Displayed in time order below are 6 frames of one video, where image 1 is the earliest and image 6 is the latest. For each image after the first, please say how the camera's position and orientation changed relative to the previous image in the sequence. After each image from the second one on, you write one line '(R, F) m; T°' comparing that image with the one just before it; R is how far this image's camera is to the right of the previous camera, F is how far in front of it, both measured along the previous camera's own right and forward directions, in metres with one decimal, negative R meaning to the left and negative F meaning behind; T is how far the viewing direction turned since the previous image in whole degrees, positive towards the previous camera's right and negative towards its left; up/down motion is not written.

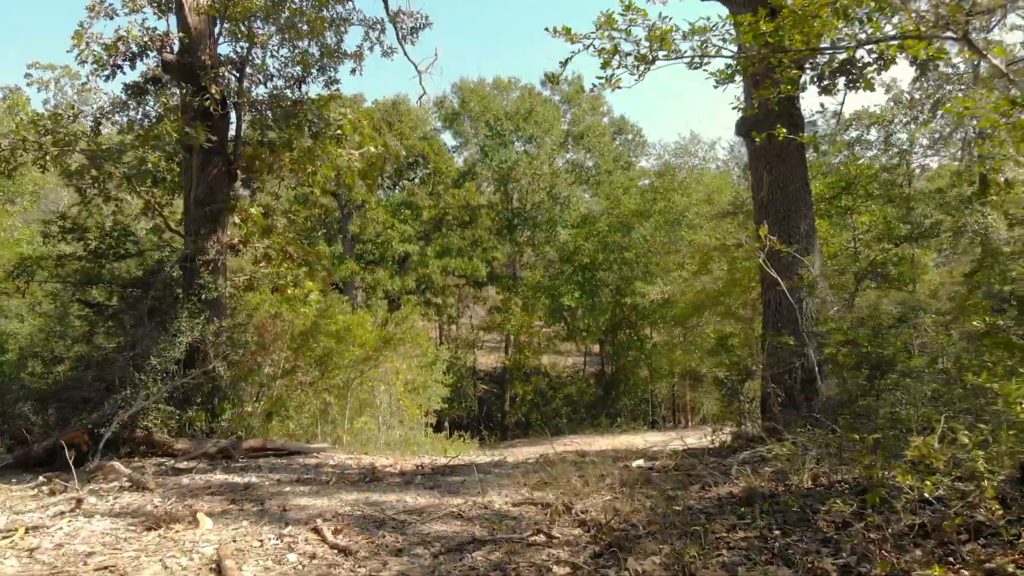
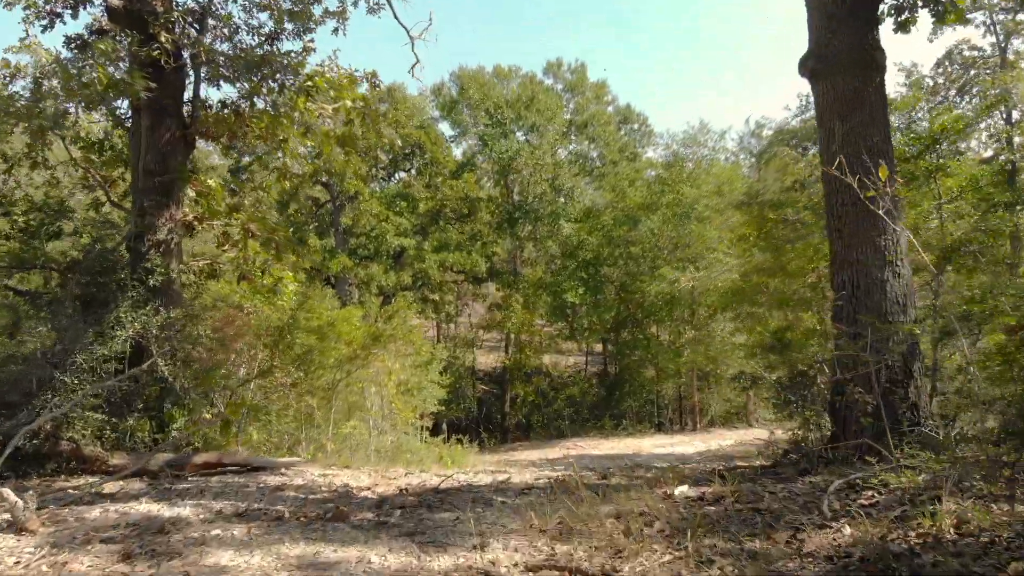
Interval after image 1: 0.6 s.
(0.0, +0.9) m; 0°
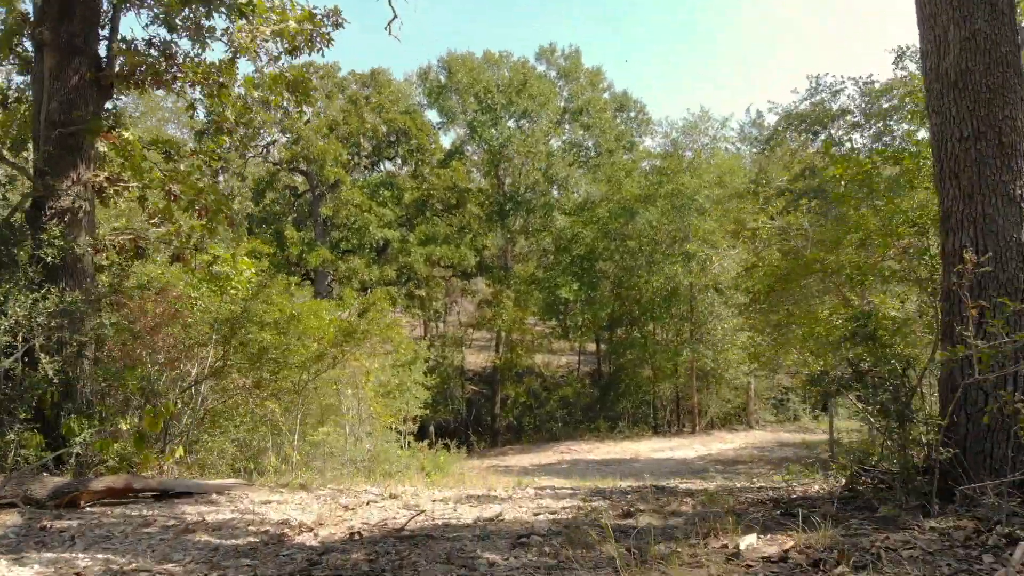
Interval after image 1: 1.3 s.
(0.0, +1.0) m; +1°
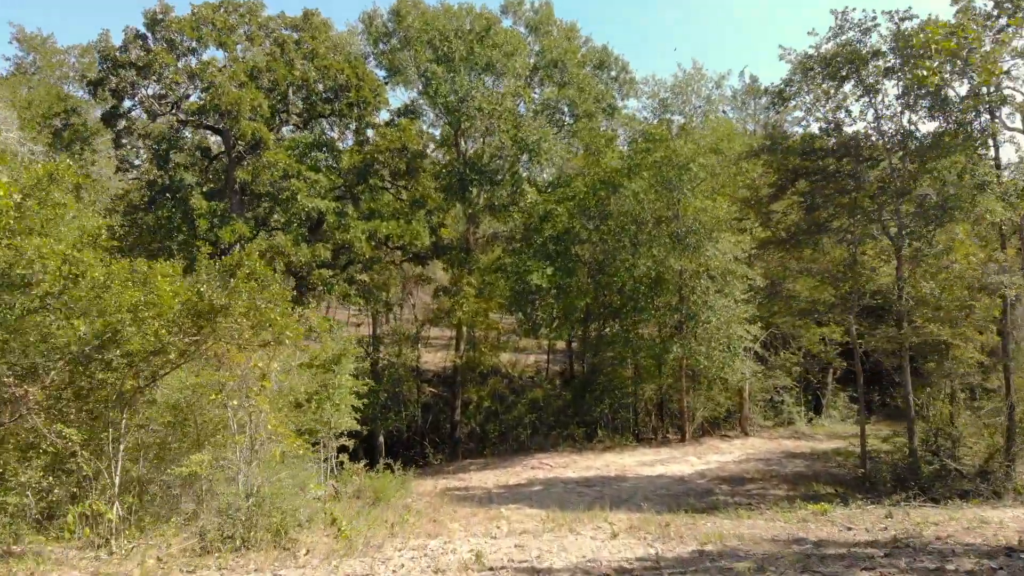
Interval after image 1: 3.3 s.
(+0.1, +2.6) m; +3°
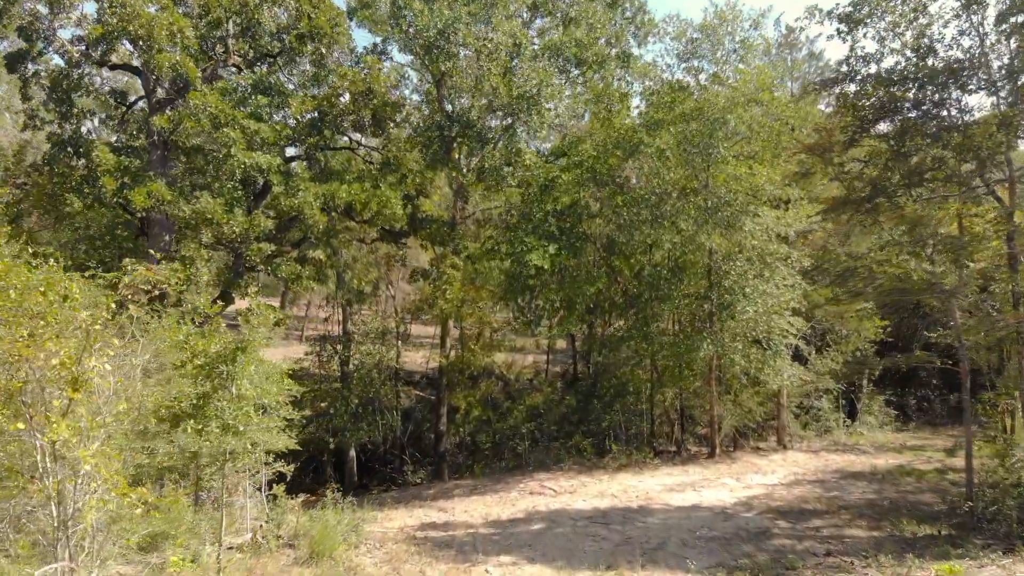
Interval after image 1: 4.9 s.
(+0.1, +2.7) m; 0°
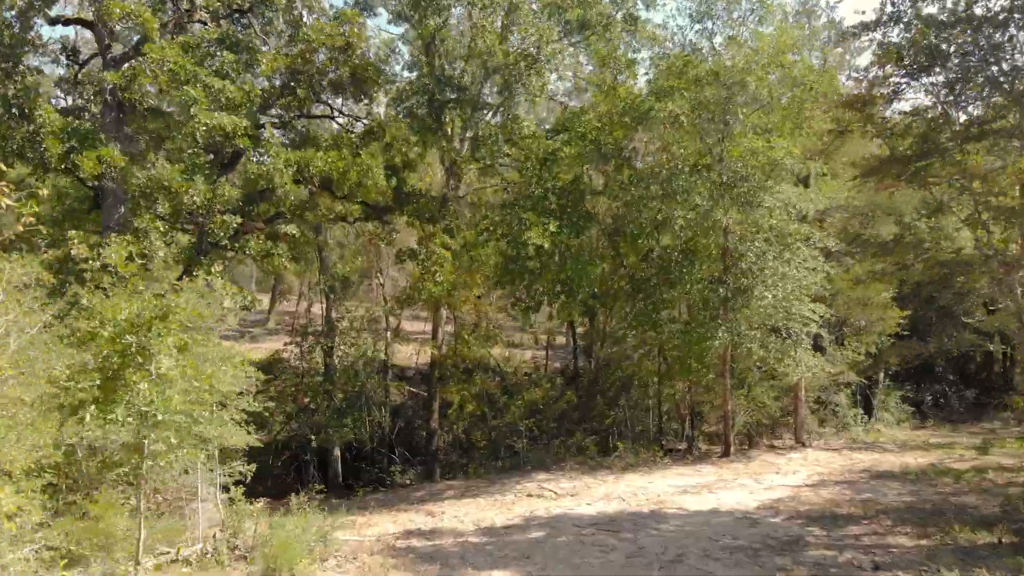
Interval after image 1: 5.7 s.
(0.0, +1.1) m; 0°
